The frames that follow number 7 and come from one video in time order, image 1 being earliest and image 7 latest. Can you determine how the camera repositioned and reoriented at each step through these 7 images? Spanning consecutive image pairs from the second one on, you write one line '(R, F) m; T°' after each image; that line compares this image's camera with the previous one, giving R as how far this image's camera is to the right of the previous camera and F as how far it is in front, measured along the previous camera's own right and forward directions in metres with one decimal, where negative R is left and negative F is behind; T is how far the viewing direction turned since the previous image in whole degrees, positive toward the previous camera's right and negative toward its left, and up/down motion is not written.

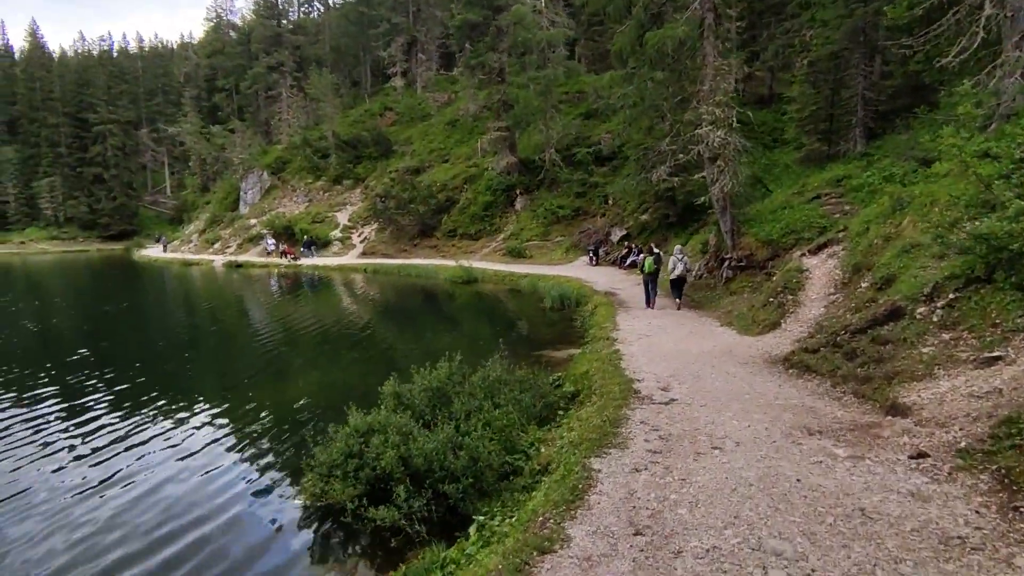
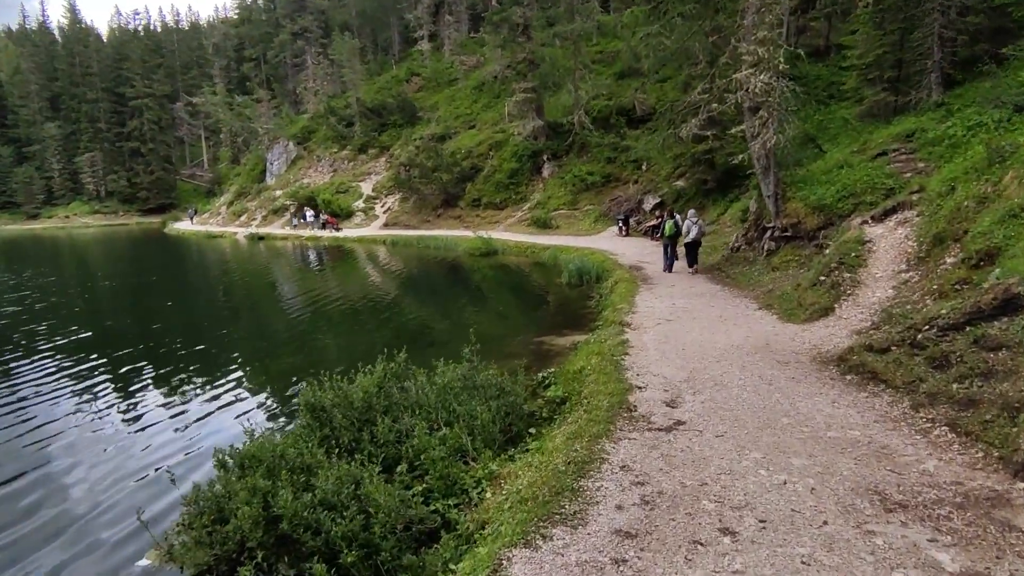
(+1.2, +2.8) m; -4°
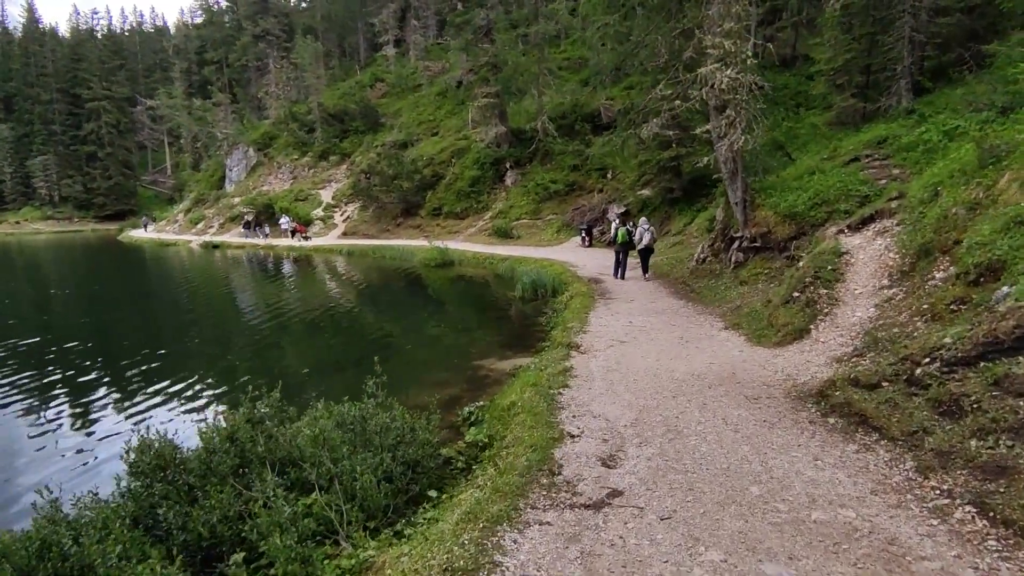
(+0.8, +1.8) m; +3°
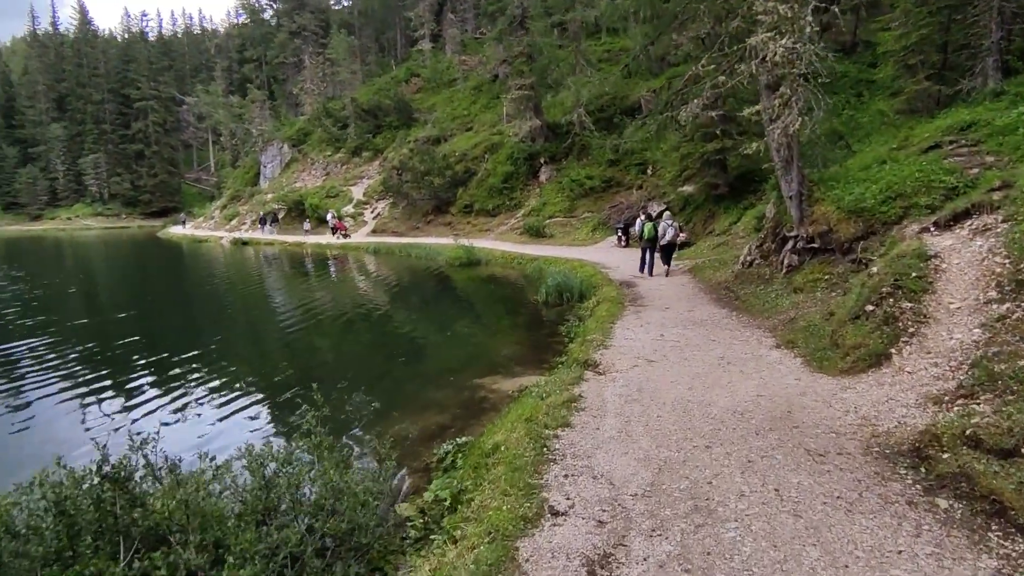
(+0.7, +2.1) m; -4°
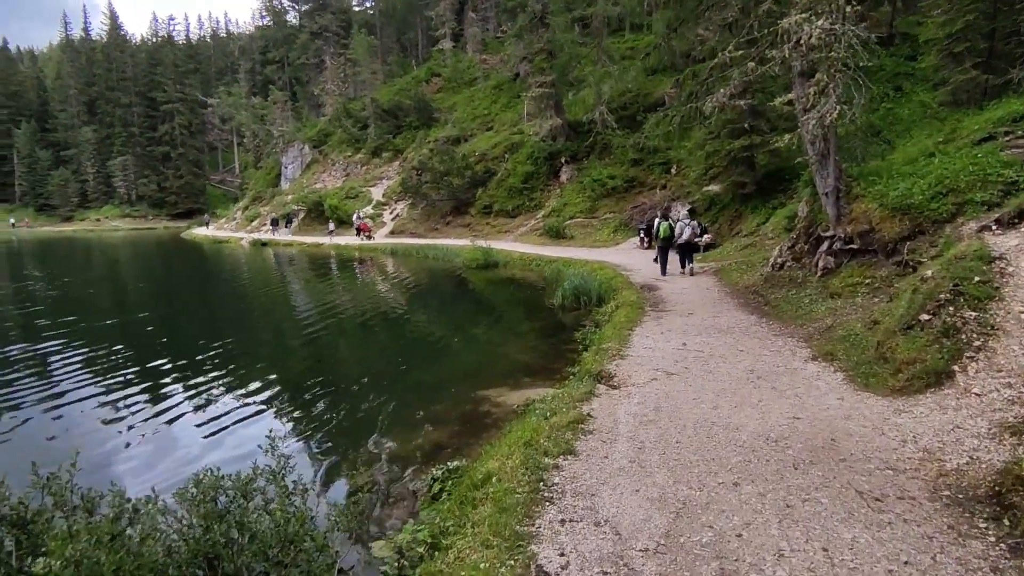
(+0.3, +1.0) m; -2°
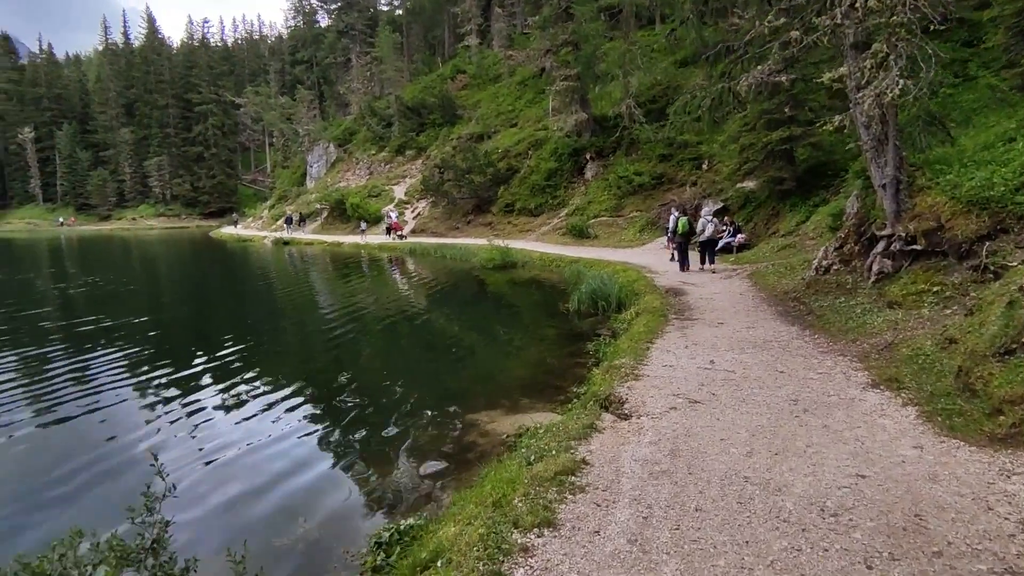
(+0.5, +1.6) m; -3°
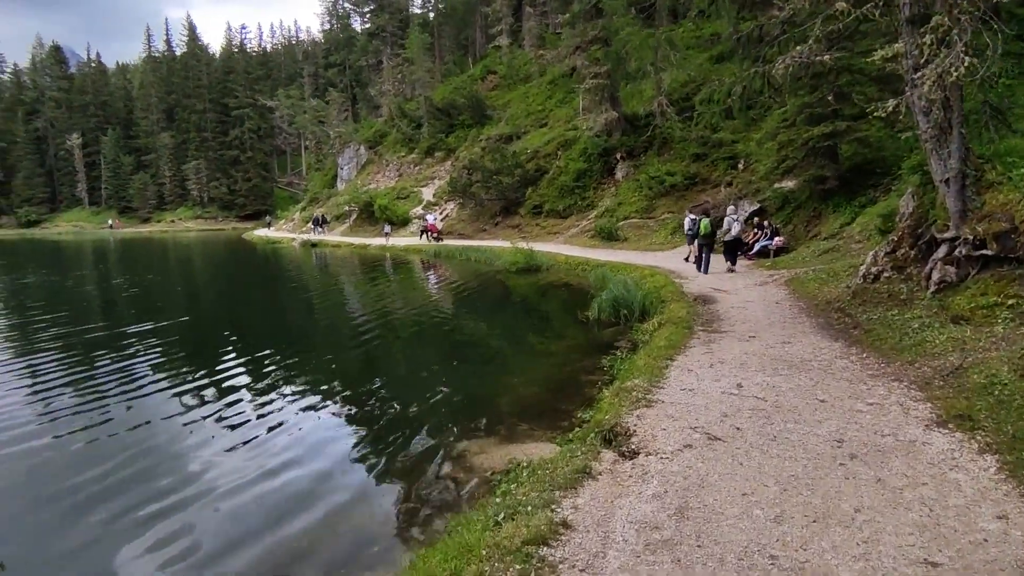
(+0.6, +1.2) m; -3°
